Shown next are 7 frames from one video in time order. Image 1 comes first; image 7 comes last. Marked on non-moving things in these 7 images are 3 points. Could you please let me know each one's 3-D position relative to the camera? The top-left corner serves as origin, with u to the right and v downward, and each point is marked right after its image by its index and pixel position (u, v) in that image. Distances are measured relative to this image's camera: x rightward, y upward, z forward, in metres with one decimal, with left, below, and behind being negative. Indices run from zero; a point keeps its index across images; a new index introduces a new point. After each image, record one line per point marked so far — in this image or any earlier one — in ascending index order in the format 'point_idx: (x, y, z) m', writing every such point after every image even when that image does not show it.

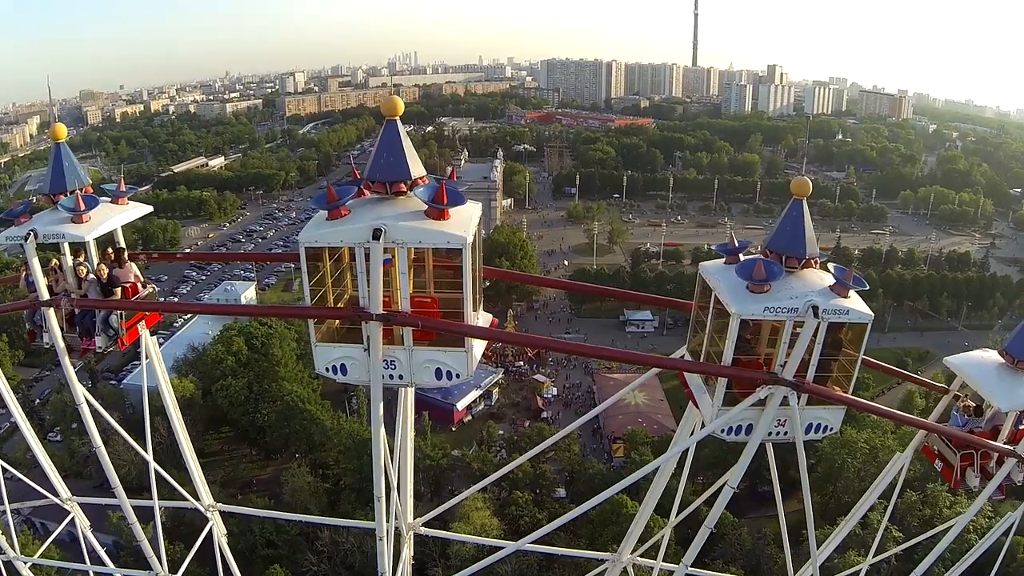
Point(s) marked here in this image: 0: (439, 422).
0: (-1.7, -3.3, +17.4) m
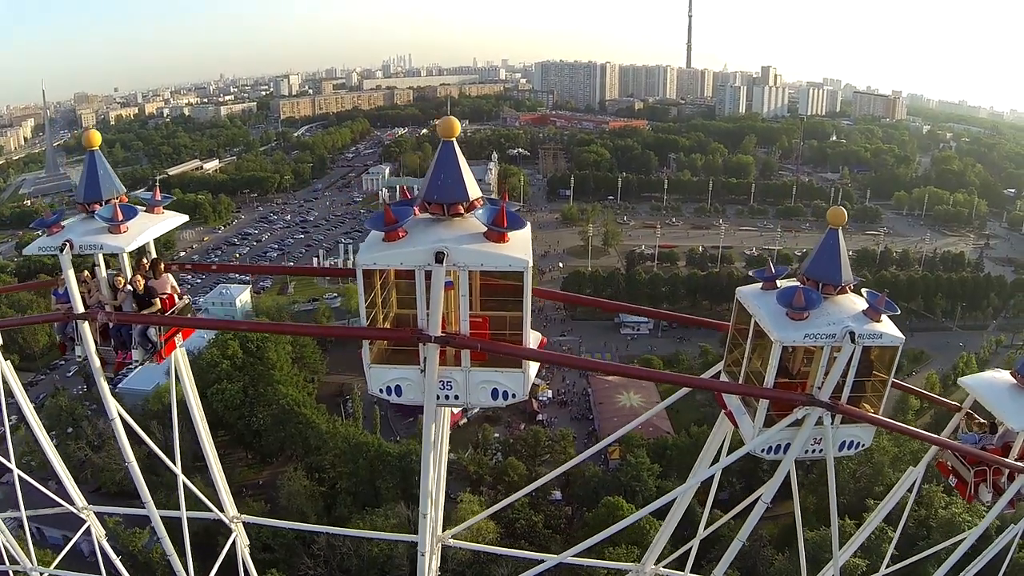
0: (-1.8, -3.4, +17.3) m
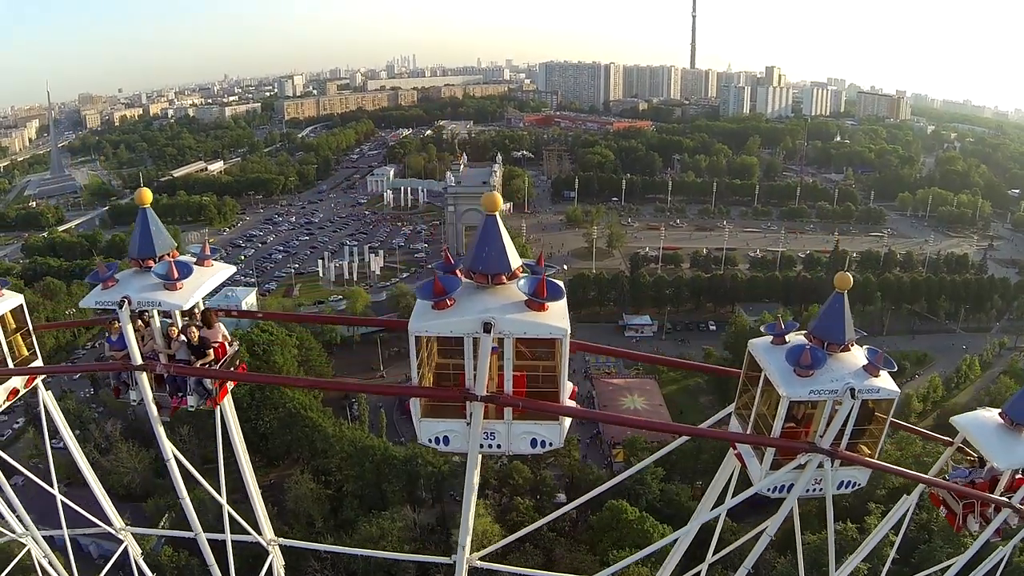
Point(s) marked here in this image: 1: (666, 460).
0: (-1.7, -3.6, +17.5) m
1: (+3.0, -3.3, +13.6) m
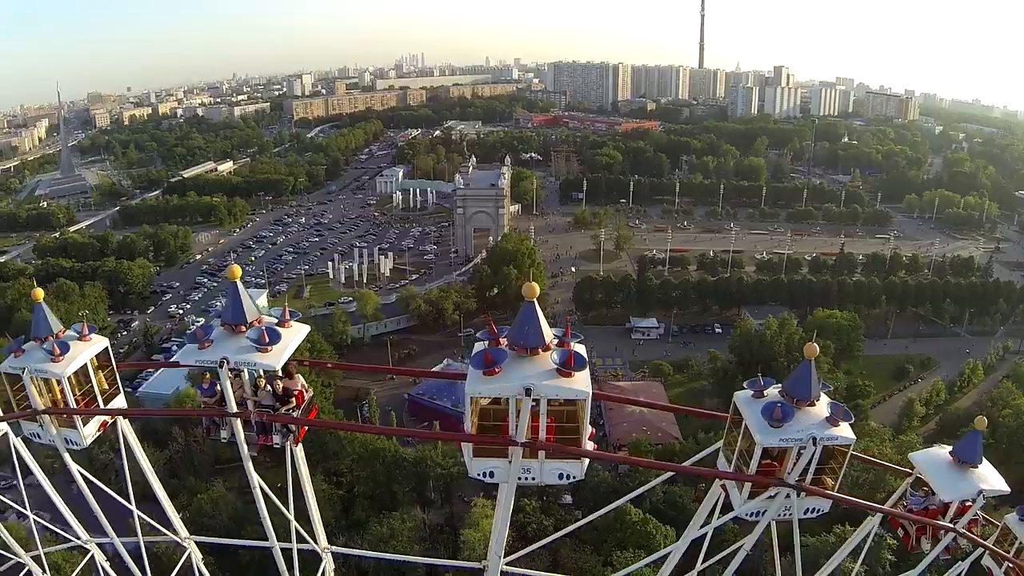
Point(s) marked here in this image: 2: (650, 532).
0: (-1.5, -3.7, +18.0) m
1: (+3.2, -3.5, +14.1) m
2: (+2.3, -4.0, +11.5) m
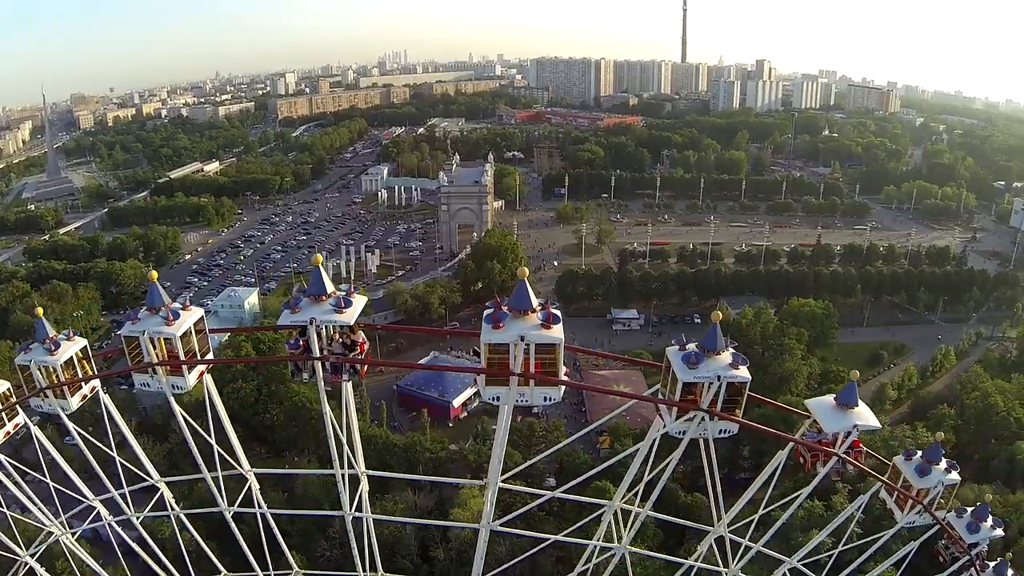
0: (-2.0, -3.6, +19.0) m
1: (+2.7, -3.3, +15.1) m
2: (+1.9, -3.7, +12.5) m
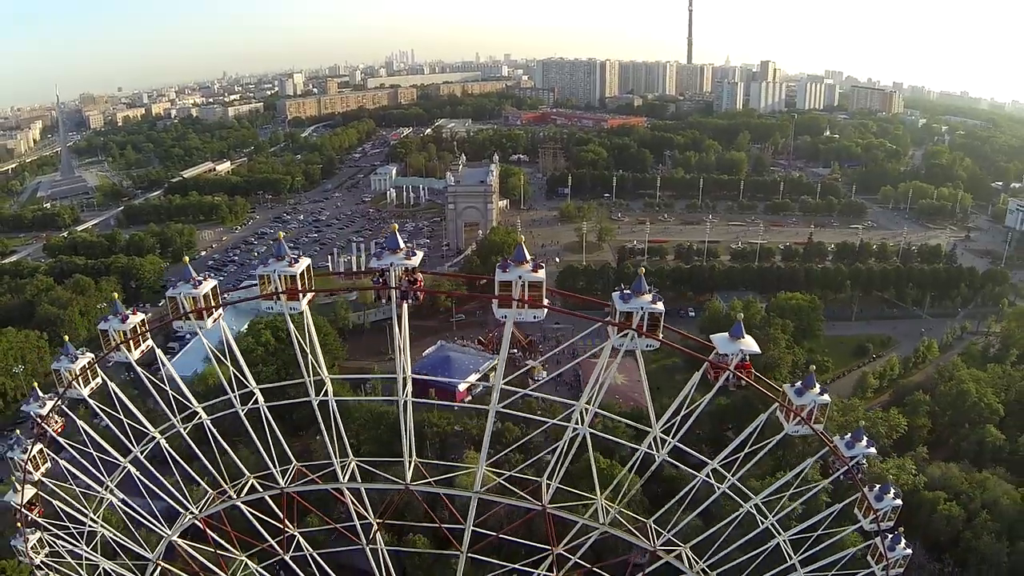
0: (-2.0, -3.2, +21.1) m
1: (+2.7, -3.0, +17.2) m
2: (+1.8, -3.4, +14.6) m
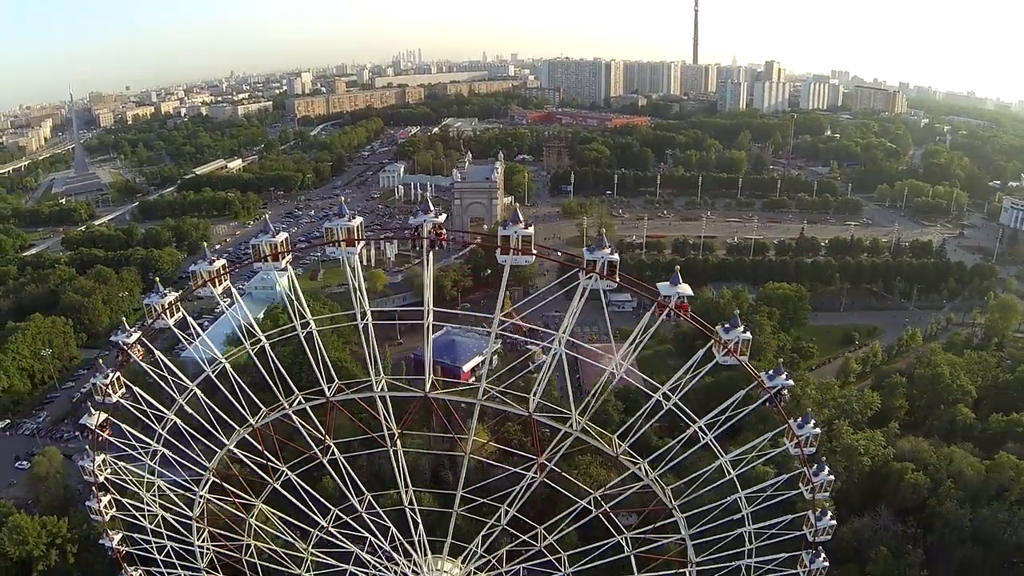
0: (-2.0, -2.6, +23.3) m
1: (+2.7, -2.4, +19.4) m
2: (+1.8, -2.9, +16.8) m
